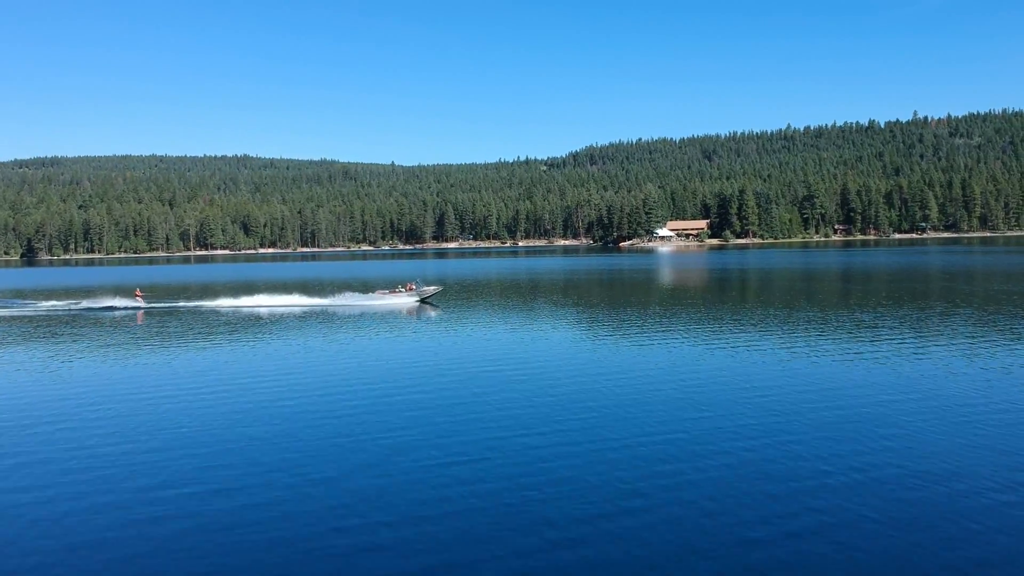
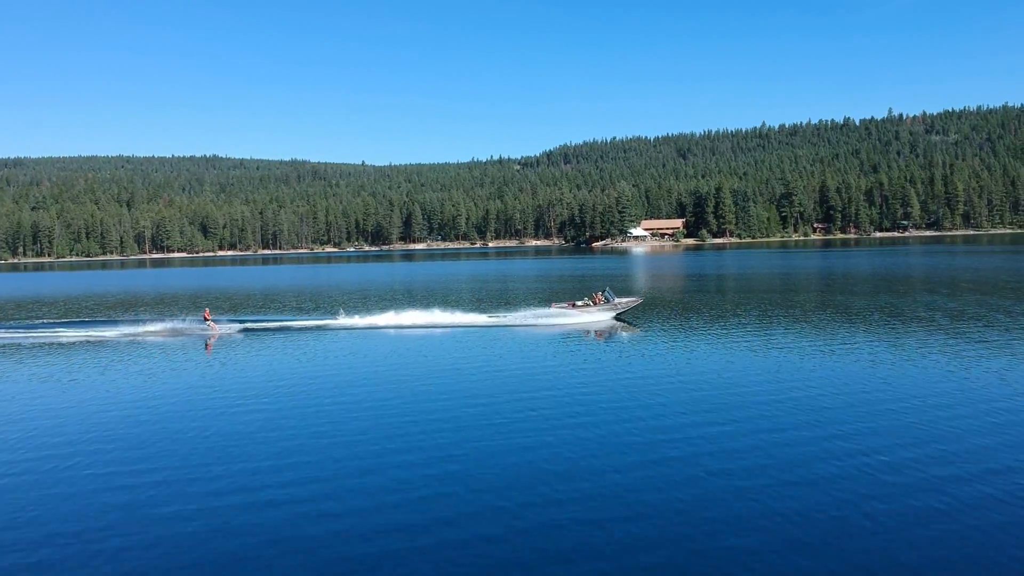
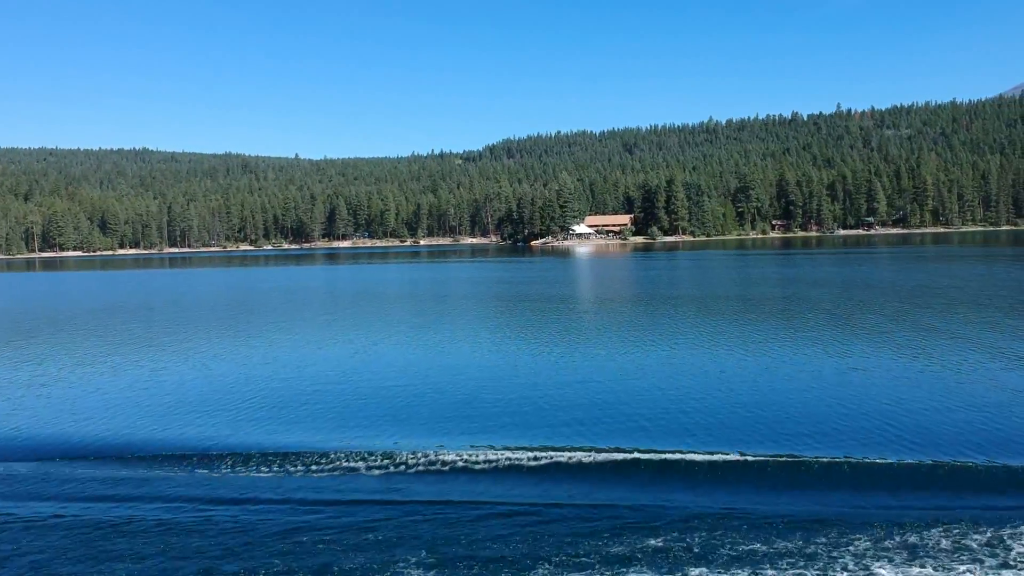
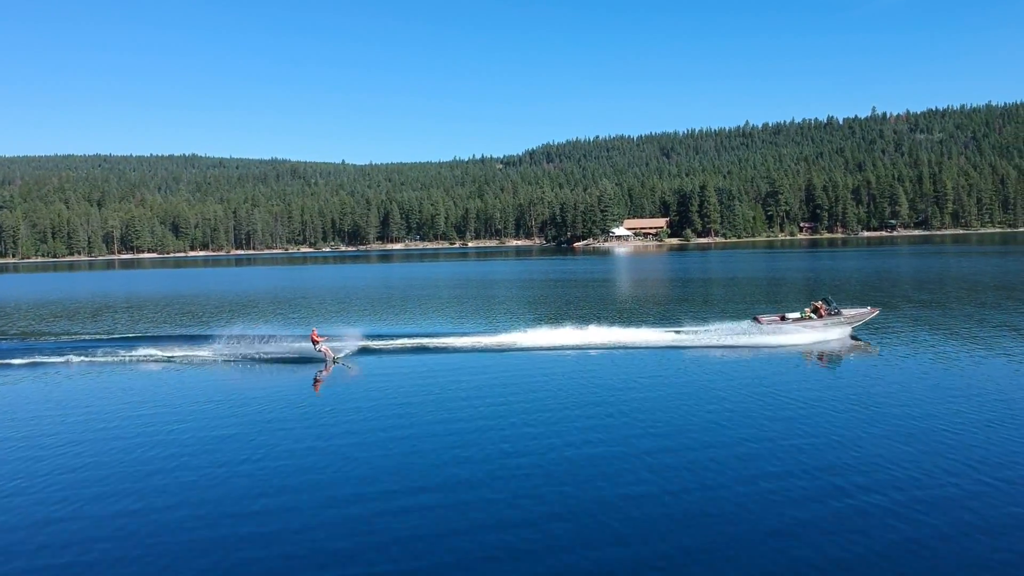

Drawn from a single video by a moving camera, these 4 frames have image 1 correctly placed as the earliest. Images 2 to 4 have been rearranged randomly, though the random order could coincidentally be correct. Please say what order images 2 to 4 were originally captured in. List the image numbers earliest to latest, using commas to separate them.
2, 4, 3
